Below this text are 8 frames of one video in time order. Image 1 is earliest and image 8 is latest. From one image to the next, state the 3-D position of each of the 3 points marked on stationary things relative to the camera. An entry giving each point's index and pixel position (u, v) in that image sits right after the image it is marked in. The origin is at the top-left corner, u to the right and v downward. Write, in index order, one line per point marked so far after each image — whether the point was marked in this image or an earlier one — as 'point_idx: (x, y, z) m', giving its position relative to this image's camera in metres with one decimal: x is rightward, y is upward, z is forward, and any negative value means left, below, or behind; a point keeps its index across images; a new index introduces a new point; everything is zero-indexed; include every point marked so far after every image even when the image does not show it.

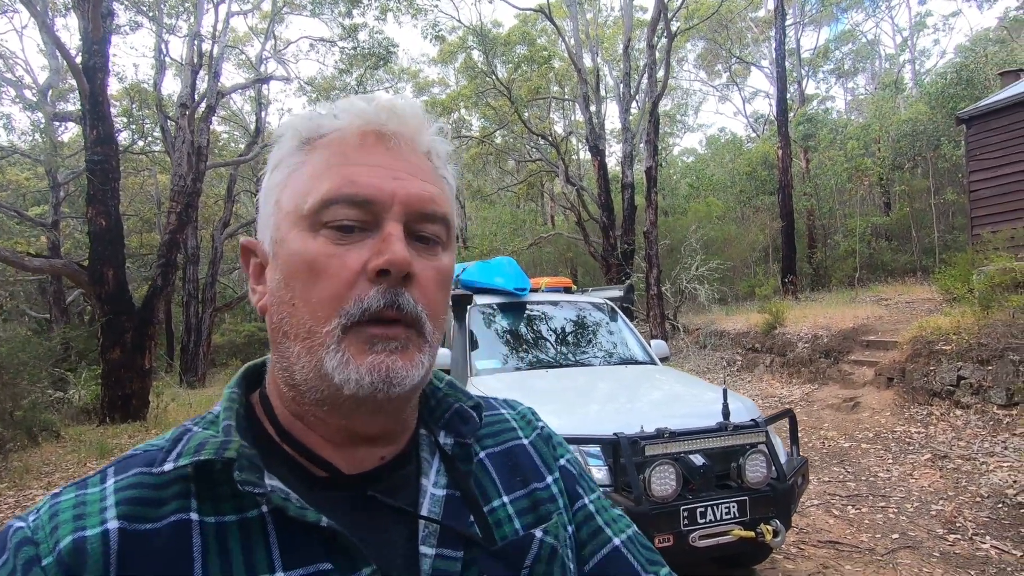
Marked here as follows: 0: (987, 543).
0: (+3.8, -2.0, +4.3) m
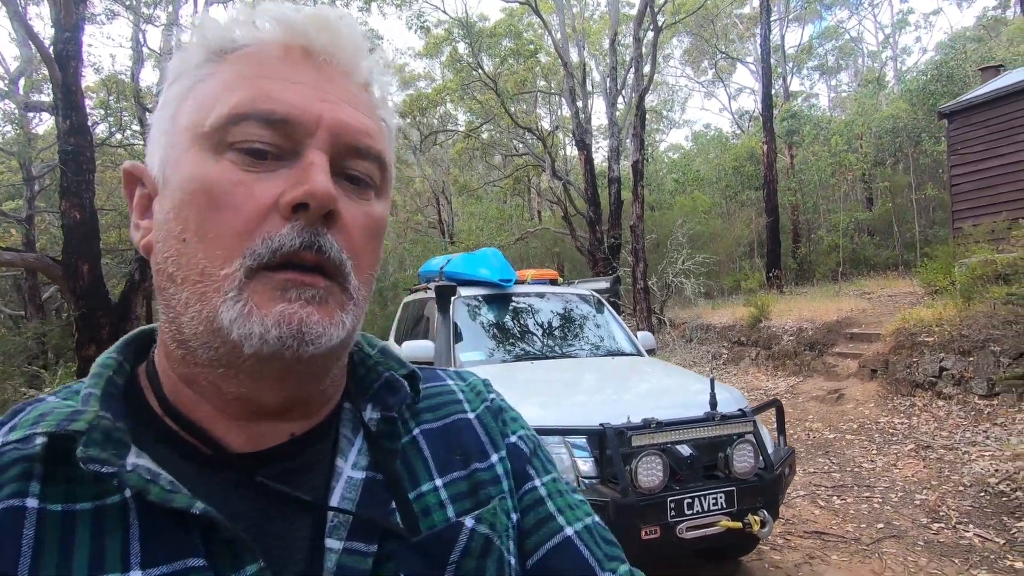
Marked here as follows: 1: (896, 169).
0: (+3.6, -1.9, +4.3) m
1: (+13.4, +4.1, +18.9) m
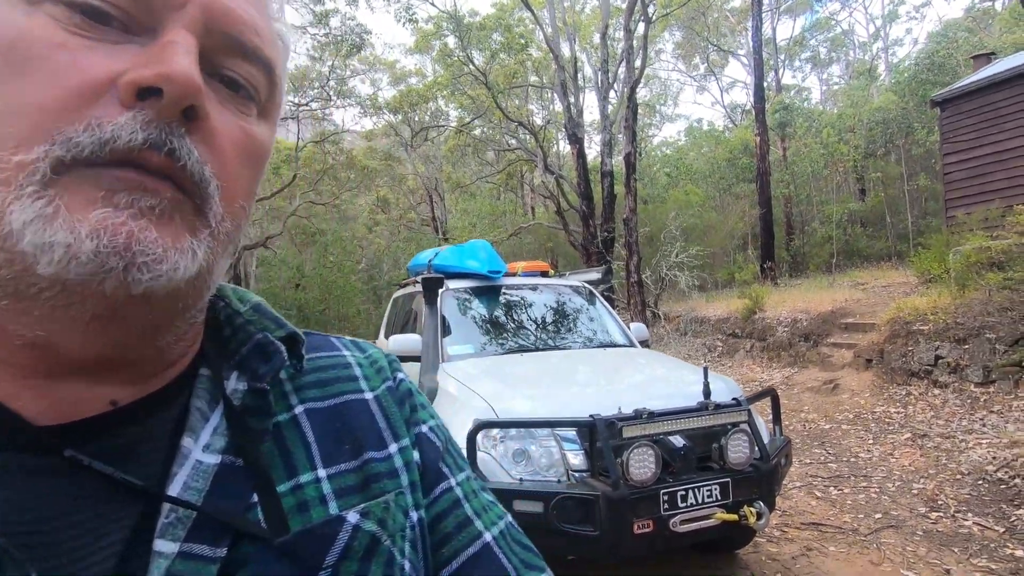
0: (+3.6, -1.8, +4.2) m
1: (+13.1, +4.5, +18.9) m
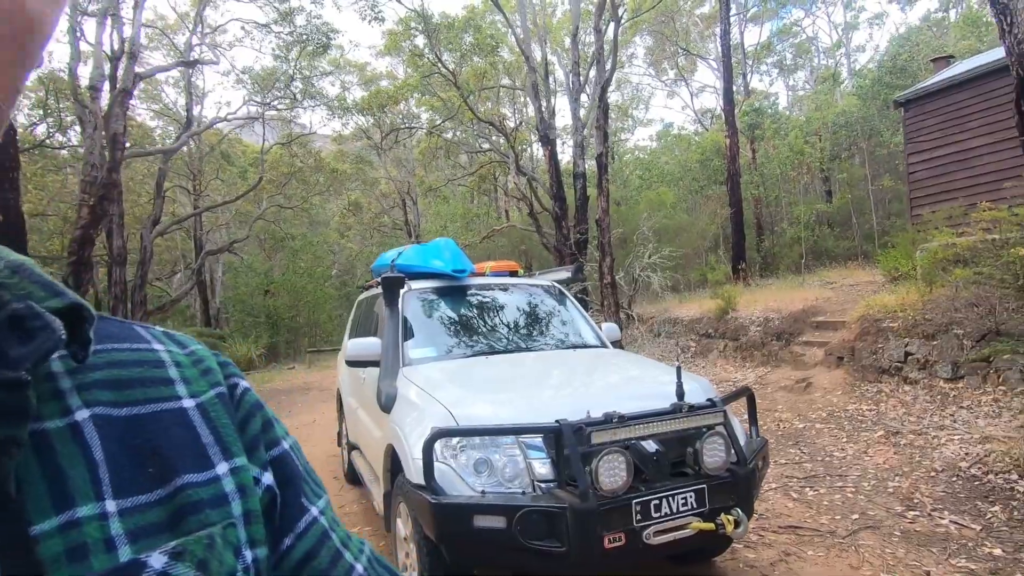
0: (+3.3, -1.8, +4.1) m
1: (+12.2, +4.5, +19.3) m
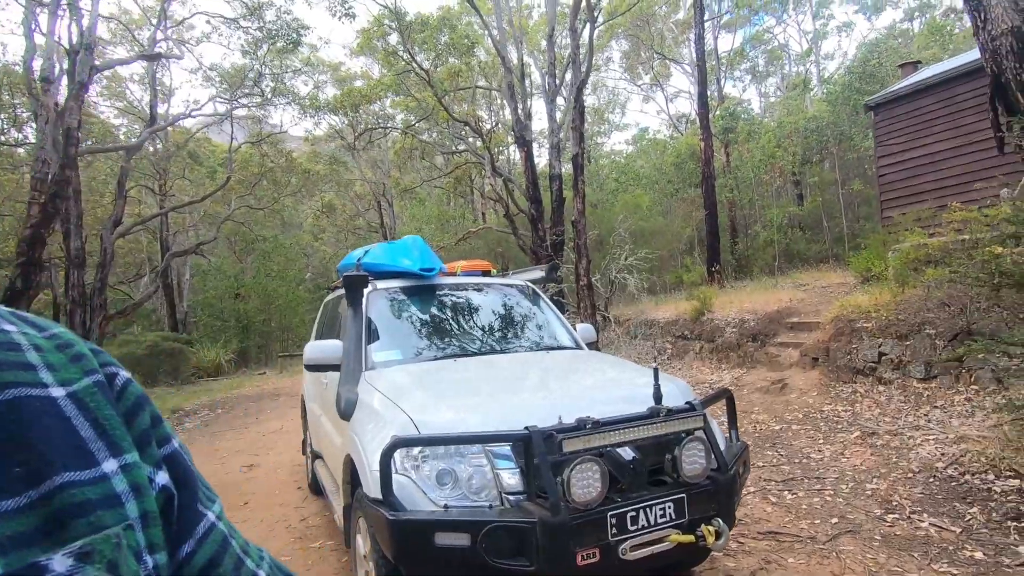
0: (+3.1, -1.8, +4.1) m
1: (+11.3, +4.4, +19.6) m
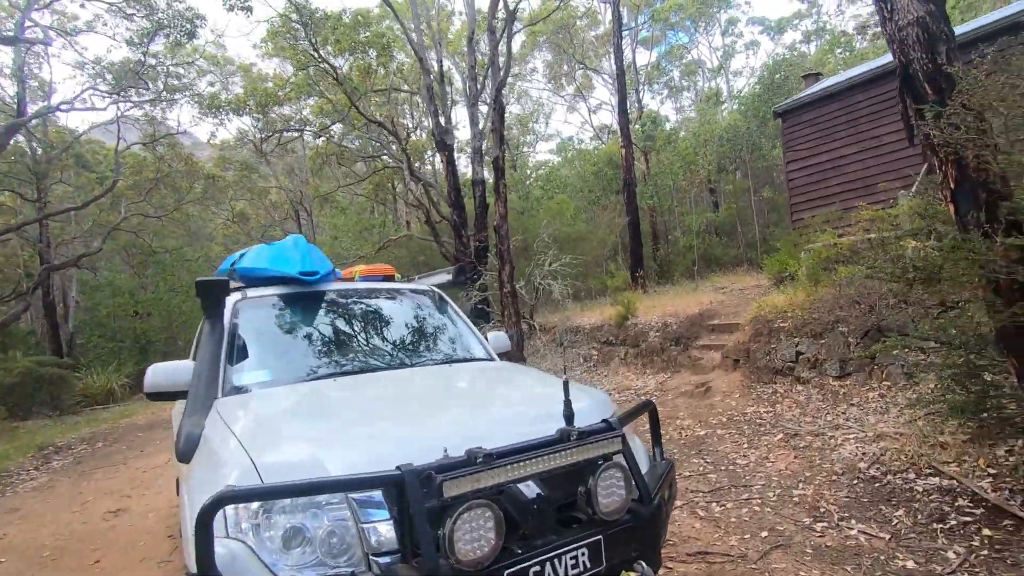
0: (+2.4, -1.7, +3.9) m
1: (+8.5, +4.3, +20.4) m
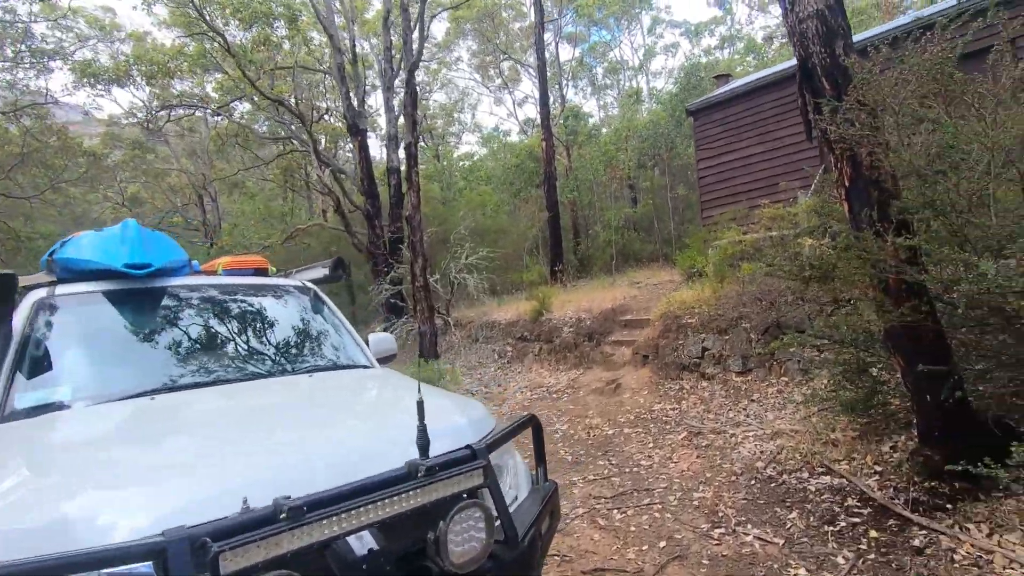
0: (+1.7, -1.7, +3.8) m
1: (+5.5, +4.5, +20.9) m
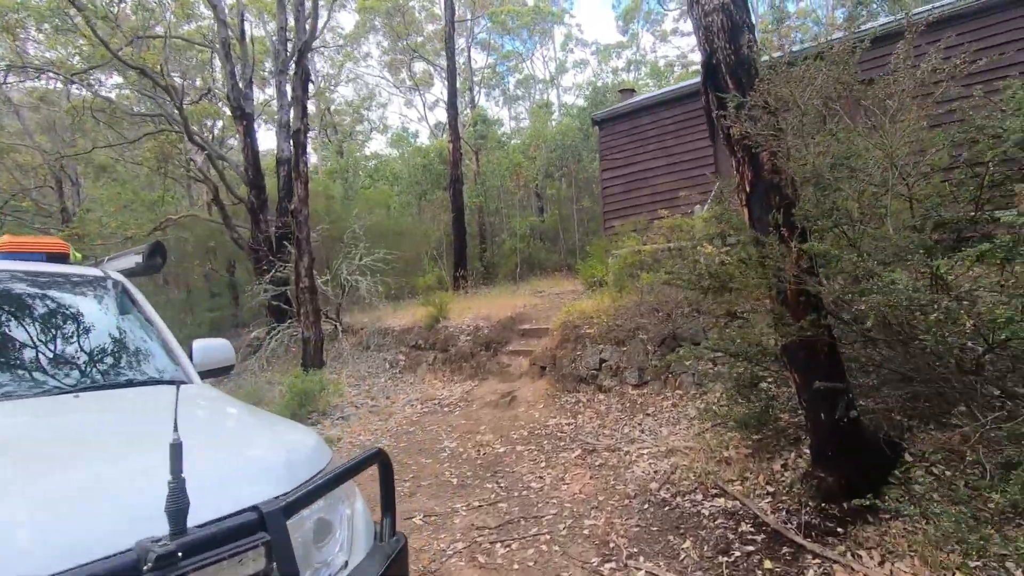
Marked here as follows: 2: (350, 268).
0: (+0.8, -1.8, +3.4) m
1: (+1.9, +4.1, +21.0) m
2: (-3.5, +0.4, +11.5) m
